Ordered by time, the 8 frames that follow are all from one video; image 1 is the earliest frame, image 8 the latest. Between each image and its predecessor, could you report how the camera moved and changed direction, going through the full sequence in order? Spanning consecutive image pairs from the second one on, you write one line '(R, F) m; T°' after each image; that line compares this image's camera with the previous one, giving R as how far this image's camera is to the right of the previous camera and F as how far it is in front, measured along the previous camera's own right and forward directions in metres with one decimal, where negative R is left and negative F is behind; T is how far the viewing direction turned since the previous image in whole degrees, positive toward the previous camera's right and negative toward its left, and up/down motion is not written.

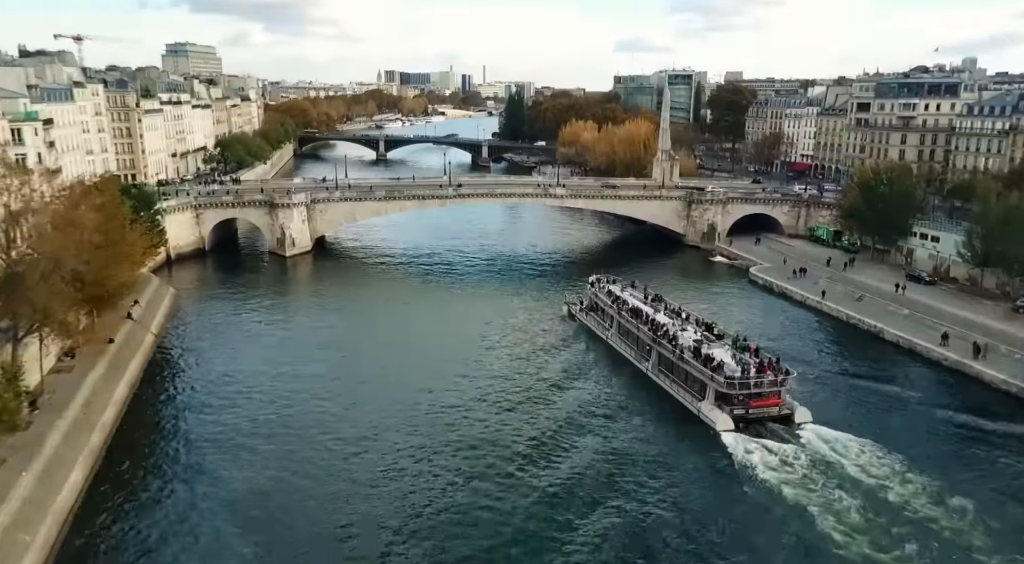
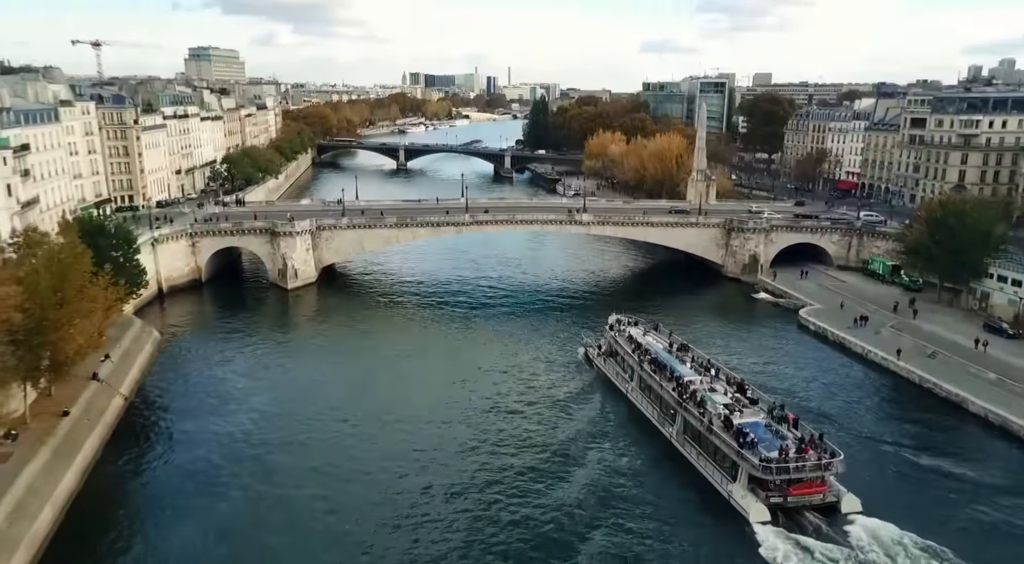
(+0.2, +5.2) m; -2°
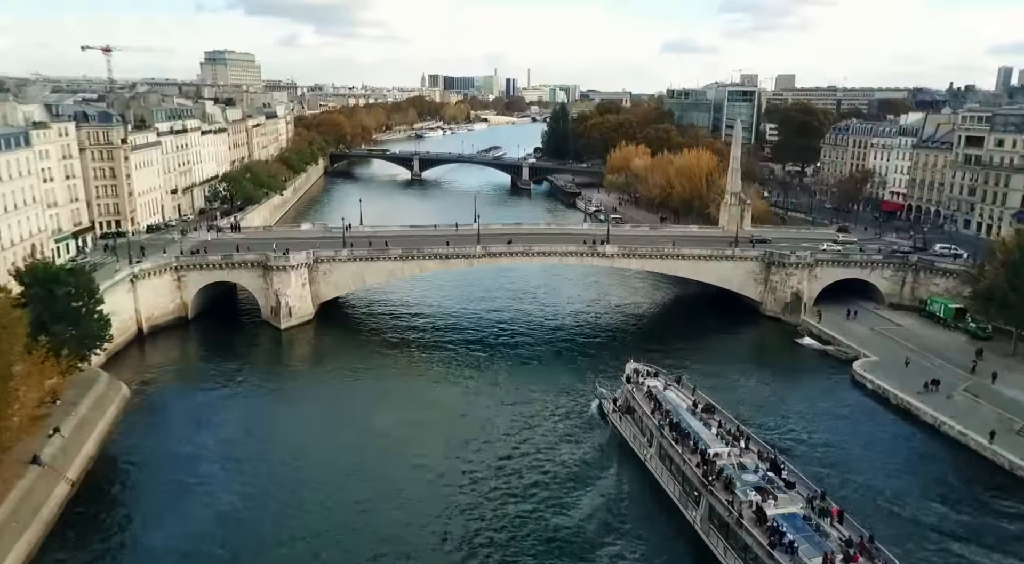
(+0.2, +5.3) m; -1°
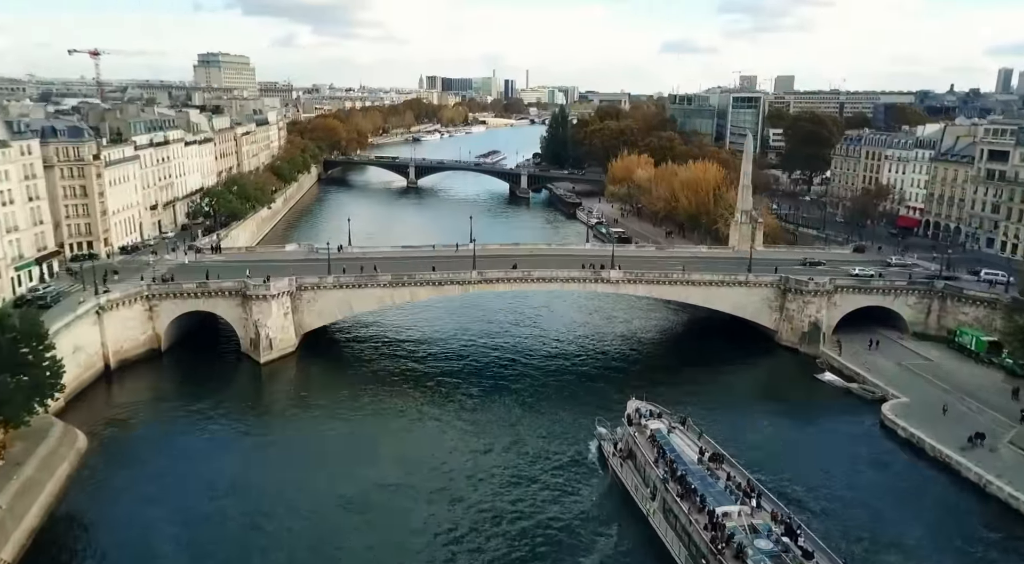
(0.0, +3.5) m; 0°
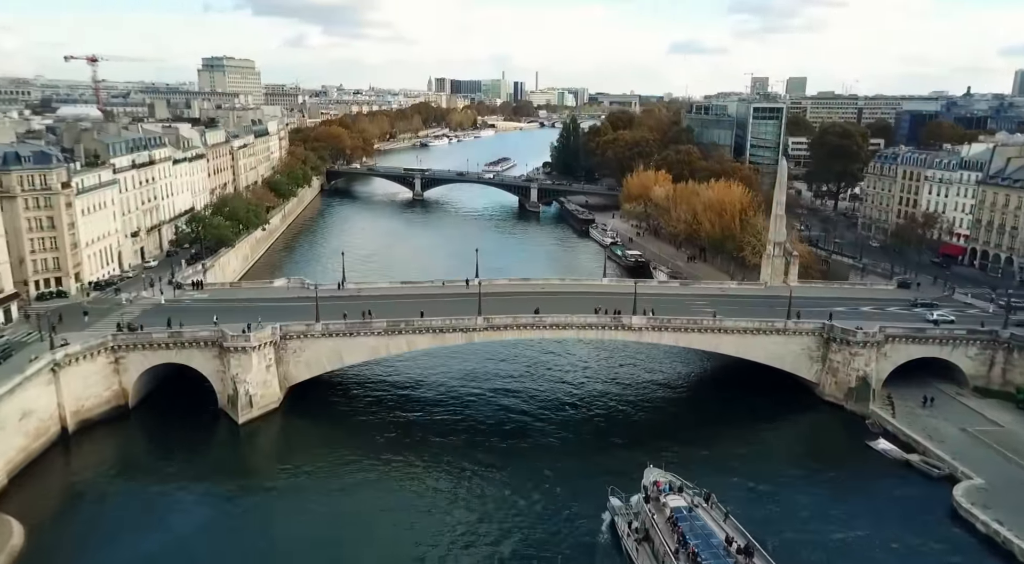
(-0.1, +5.2) m; -1°
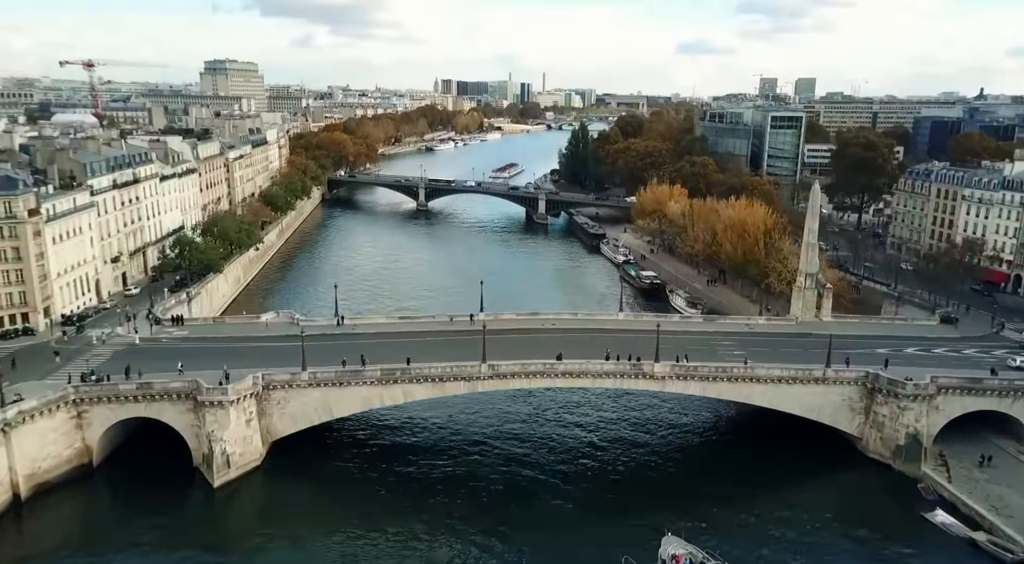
(-0.1, +4.4) m; 0°
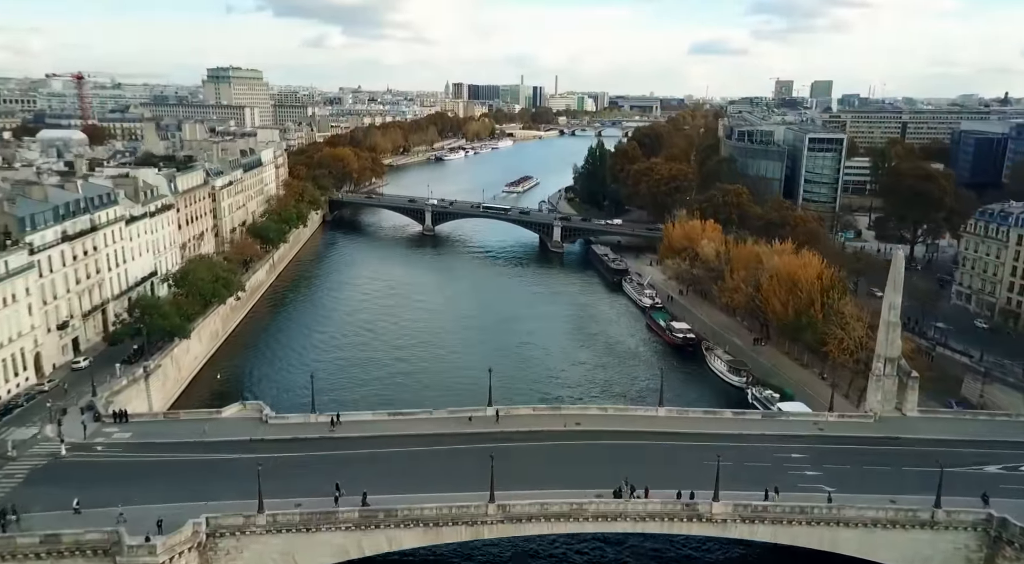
(-0.3, +8.8) m; -1°
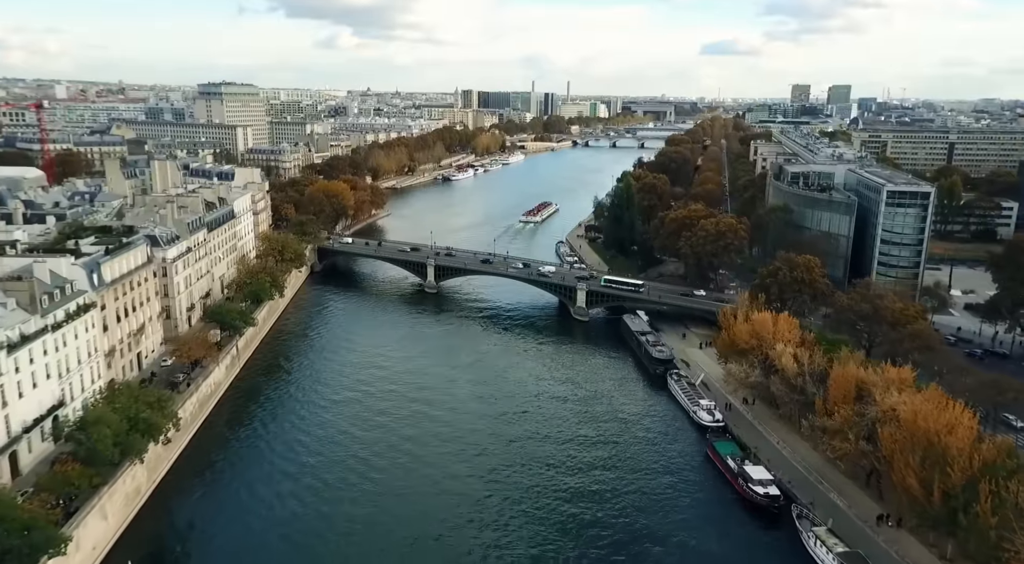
(-0.9, +16.6) m; -1°
